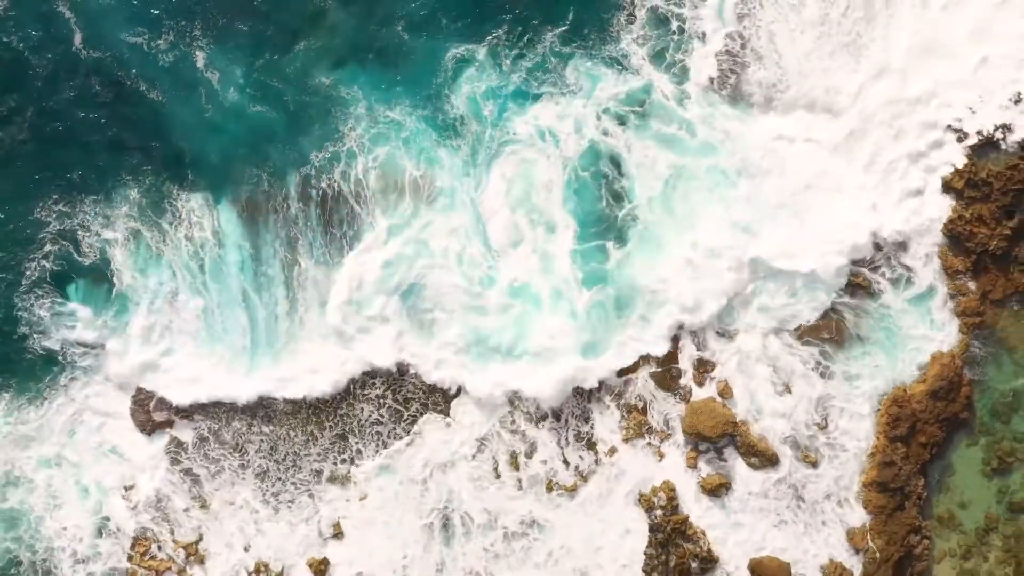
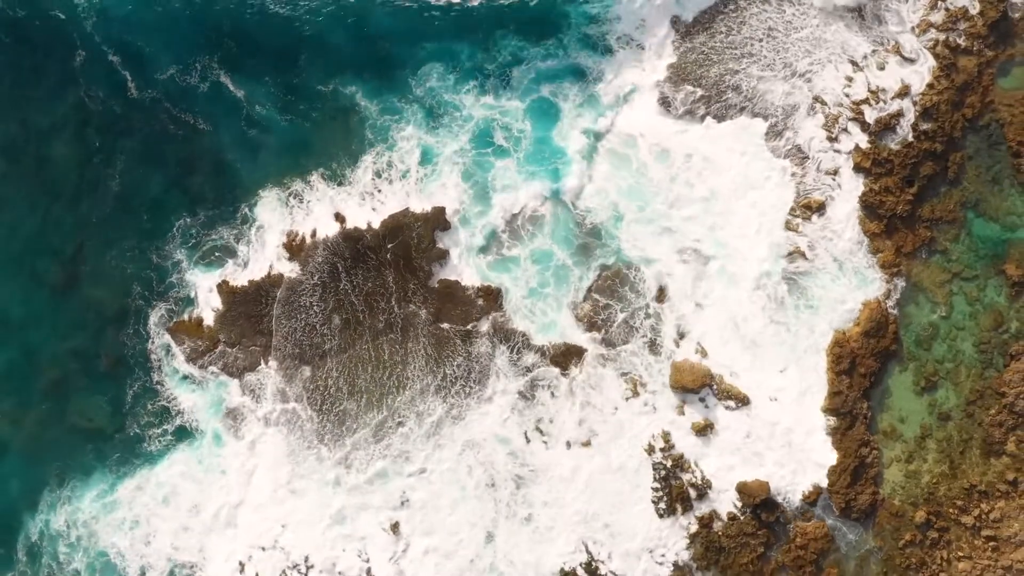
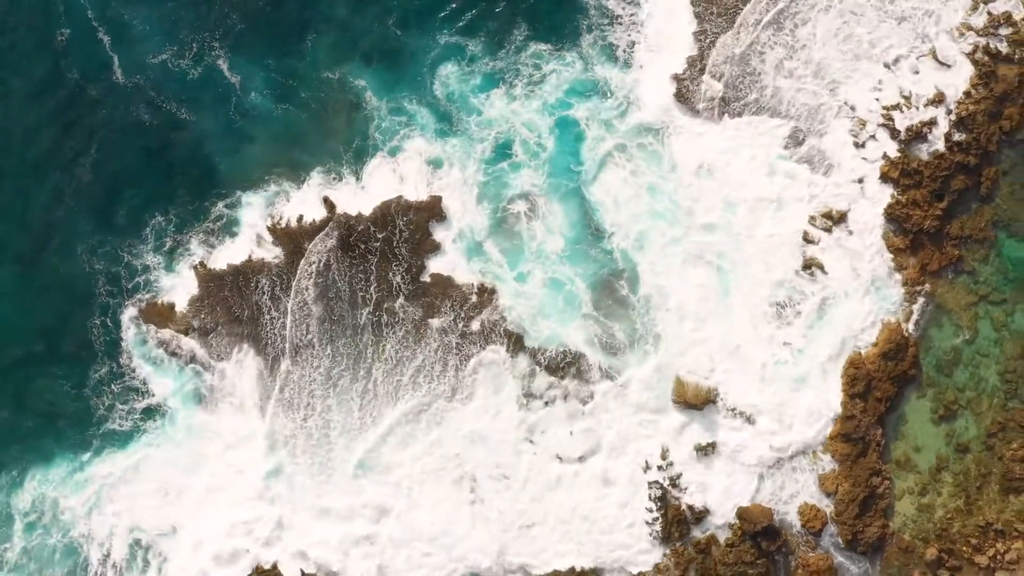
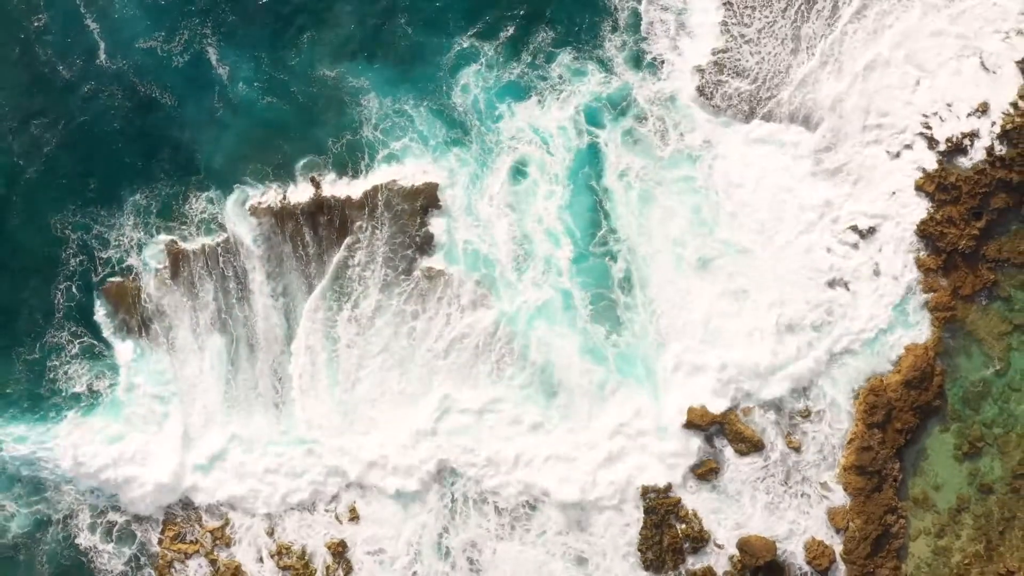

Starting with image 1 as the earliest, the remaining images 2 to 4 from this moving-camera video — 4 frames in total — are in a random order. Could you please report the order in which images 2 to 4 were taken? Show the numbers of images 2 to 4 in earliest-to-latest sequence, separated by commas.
4, 3, 2
